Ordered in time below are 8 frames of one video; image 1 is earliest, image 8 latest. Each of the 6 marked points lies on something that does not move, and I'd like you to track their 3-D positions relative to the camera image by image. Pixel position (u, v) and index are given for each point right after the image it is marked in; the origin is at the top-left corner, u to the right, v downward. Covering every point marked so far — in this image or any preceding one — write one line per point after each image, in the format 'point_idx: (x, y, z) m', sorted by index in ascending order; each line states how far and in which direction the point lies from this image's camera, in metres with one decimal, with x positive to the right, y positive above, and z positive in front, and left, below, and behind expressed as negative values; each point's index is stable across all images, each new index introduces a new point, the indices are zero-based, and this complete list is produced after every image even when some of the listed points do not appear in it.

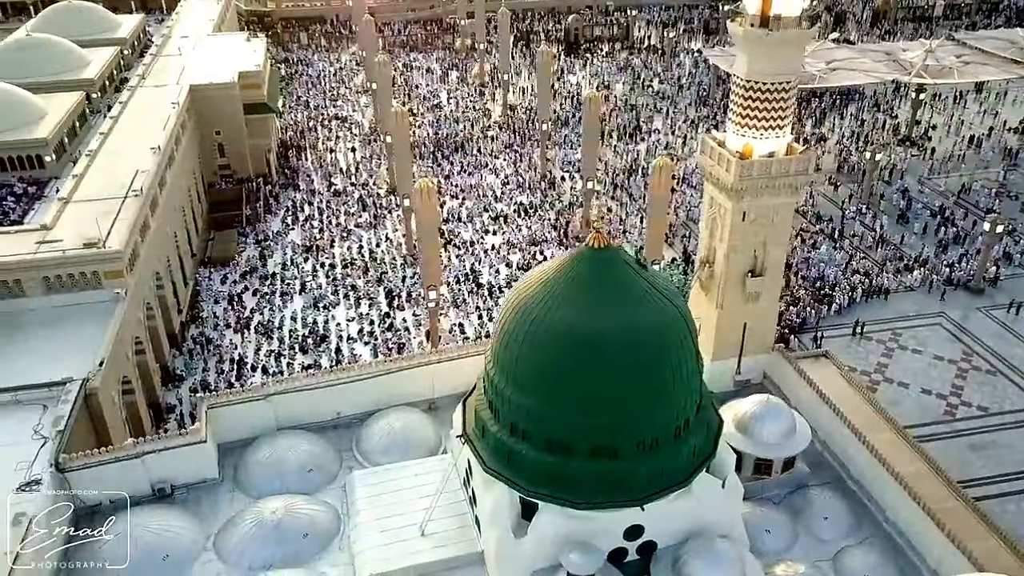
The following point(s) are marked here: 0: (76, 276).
0: (-10.2, +0.3, +19.1) m
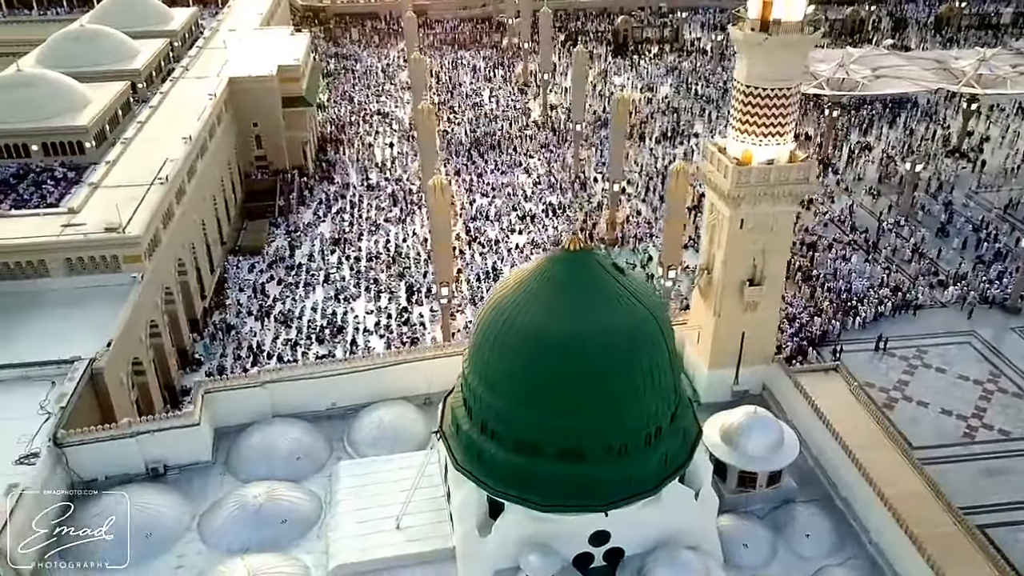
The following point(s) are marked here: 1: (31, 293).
0: (-10.1, +0.7, +19.8) m
1: (-11.7, -0.1, +19.8) m
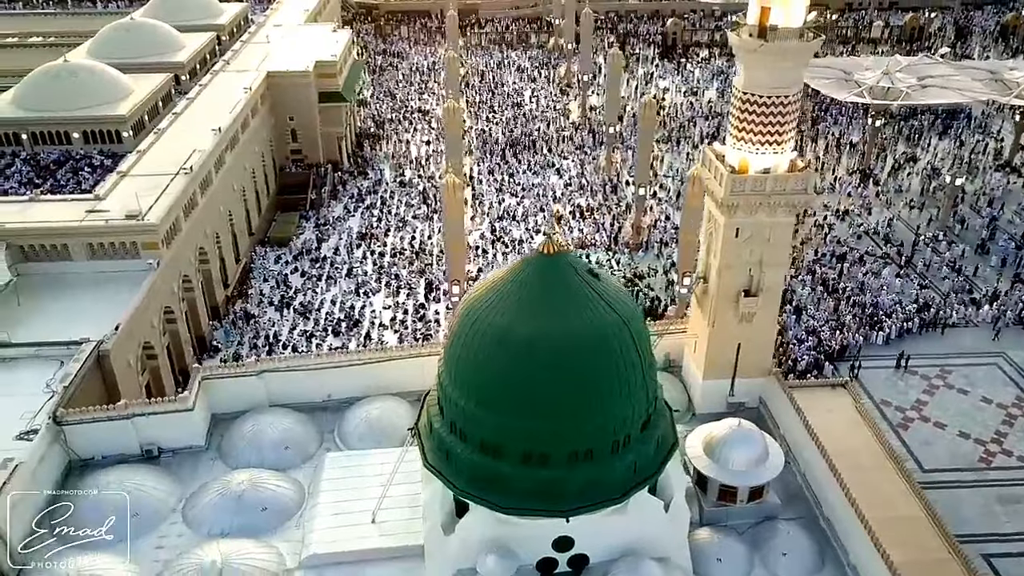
0: (-9.9, +1.1, +20.4) m
1: (-11.6, +0.3, +20.5) m
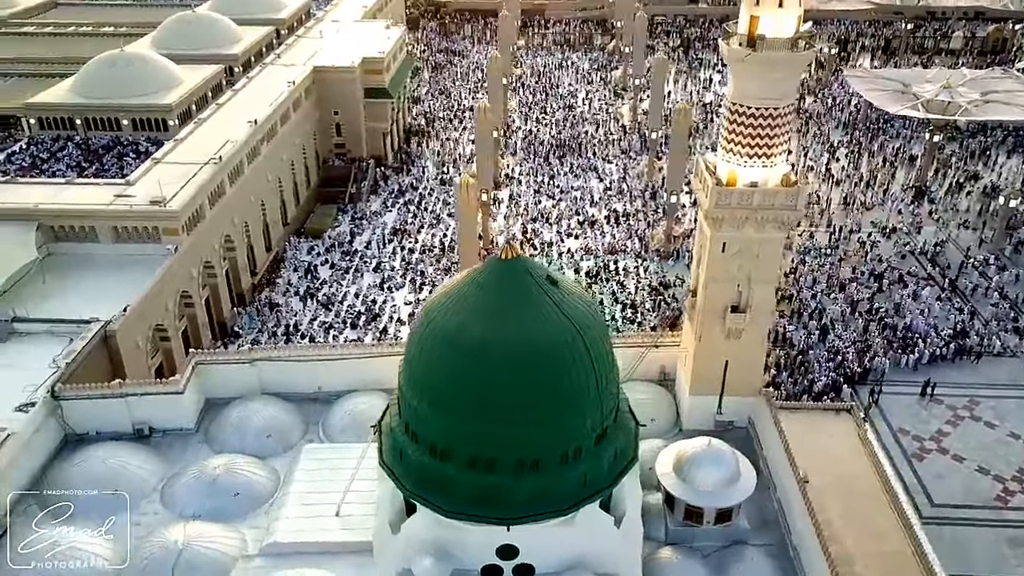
0: (-9.7, +1.5, +21.2) m
1: (-11.4, +0.8, +21.4) m
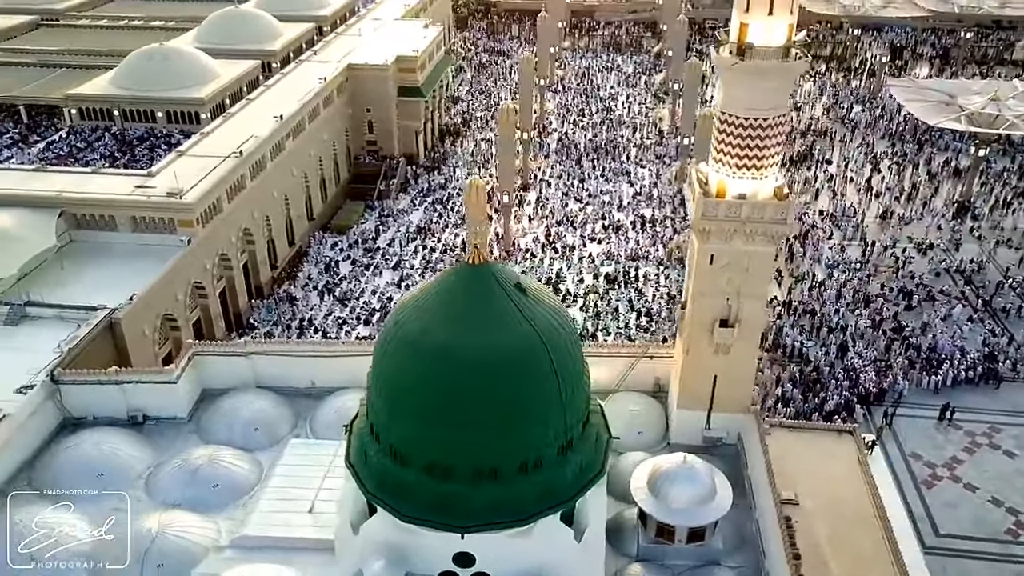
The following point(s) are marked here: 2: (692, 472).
0: (-9.5, +1.8, +21.7) m
1: (-11.1, +1.2, +22.0) m
2: (+2.9, -3.0, +13.1) m
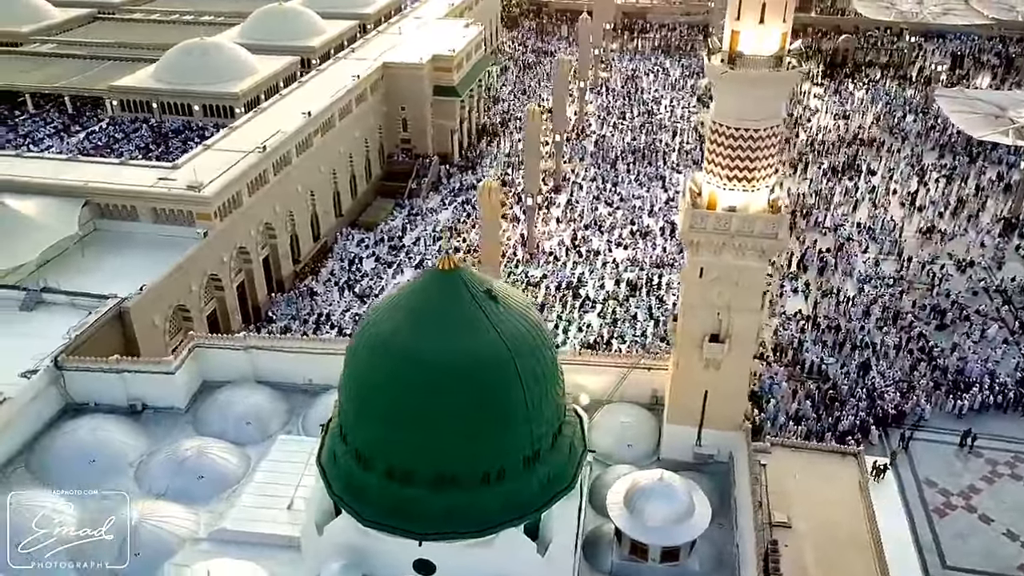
0: (-9.1, +2.1, +22.1) m
1: (-10.8, +1.5, +22.6) m
2: (+2.5, -3.2, +12.8) m
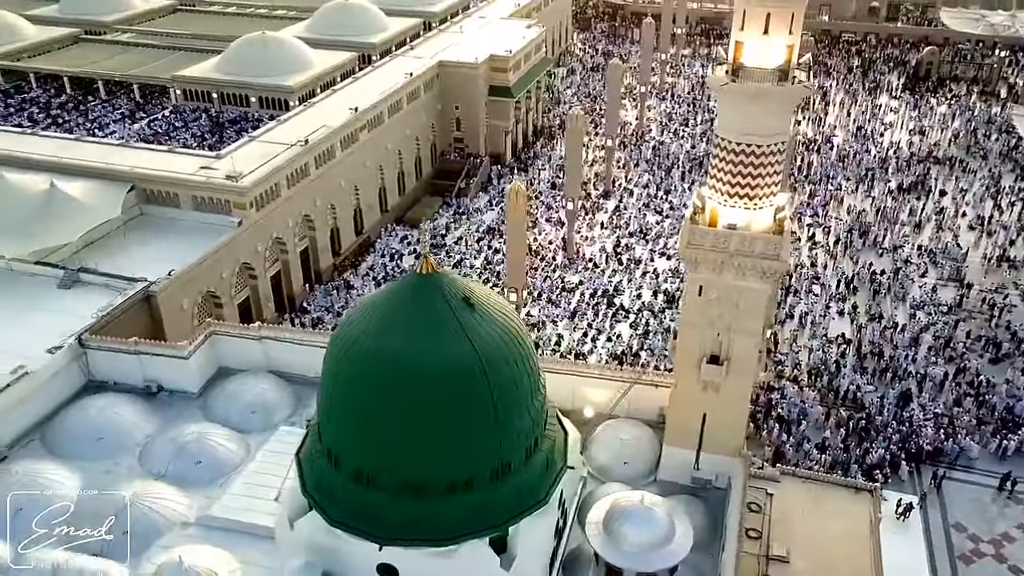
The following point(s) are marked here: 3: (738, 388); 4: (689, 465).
0: (-8.3, +2.4, +22.7) m
1: (-9.9, +2.0, +23.3) m
2: (+2.1, -3.4, +12.4) m
3: (+3.9, -1.7, +13.8) m
4: (+3.1, -3.2, +14.6) m
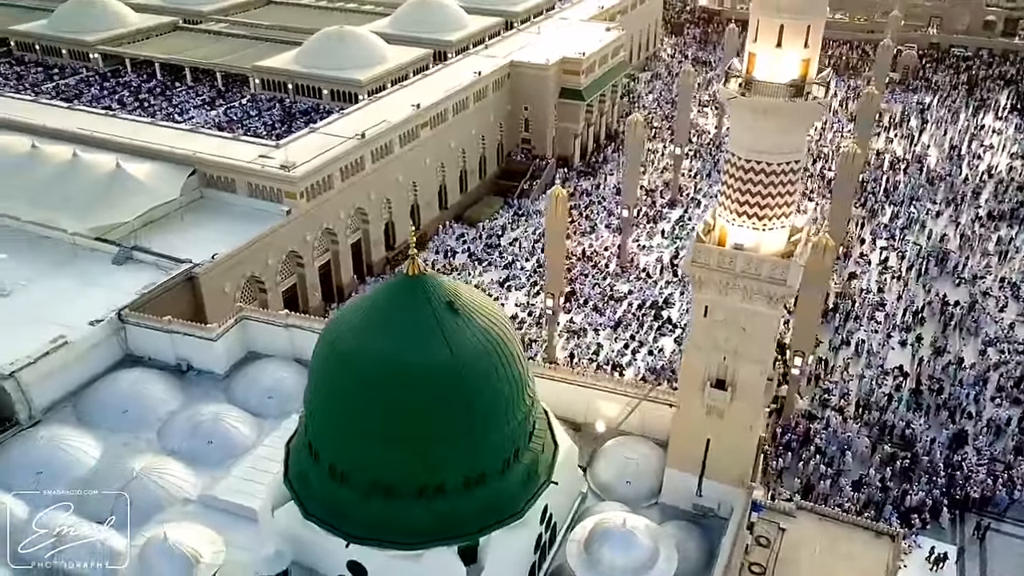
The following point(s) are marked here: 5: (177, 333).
0: (-7.0, +2.9, +23.4) m
1: (-8.6, +2.5, +24.2) m
2: (+1.8, -3.7, +12.0) m
3: (+3.8, -2.1, +13.1) m
4: (+3.0, -3.5, +14.1) m
5: (-7.3, -1.0, +17.8) m
